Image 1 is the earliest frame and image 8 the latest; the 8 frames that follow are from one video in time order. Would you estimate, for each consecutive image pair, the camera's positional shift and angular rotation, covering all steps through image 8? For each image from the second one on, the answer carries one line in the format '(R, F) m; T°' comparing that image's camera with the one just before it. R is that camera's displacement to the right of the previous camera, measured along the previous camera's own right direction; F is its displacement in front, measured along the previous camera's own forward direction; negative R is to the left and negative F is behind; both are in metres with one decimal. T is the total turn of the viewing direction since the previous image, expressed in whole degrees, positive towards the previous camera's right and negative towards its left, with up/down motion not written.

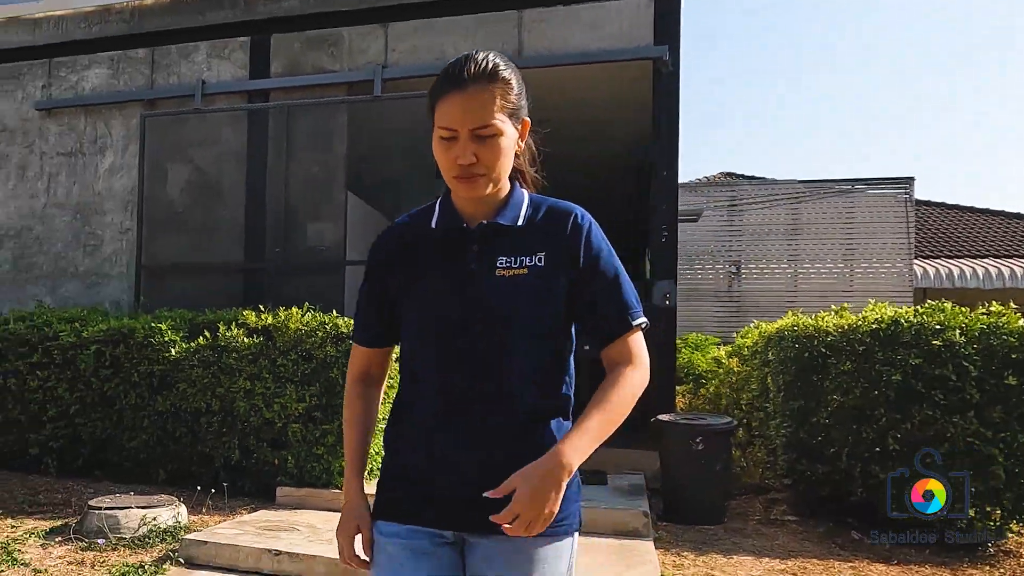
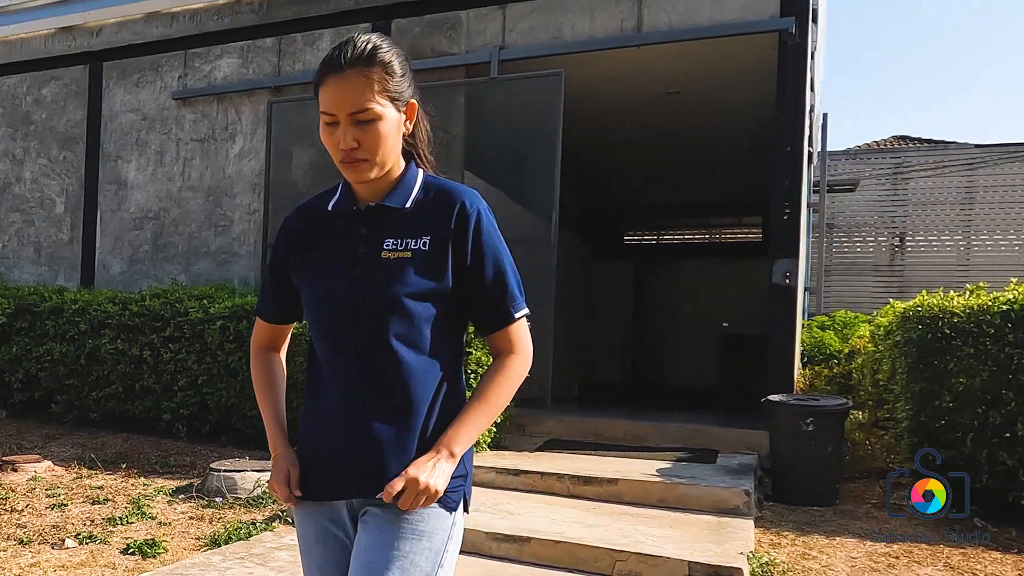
(+0.1, 0.0) m; -8°
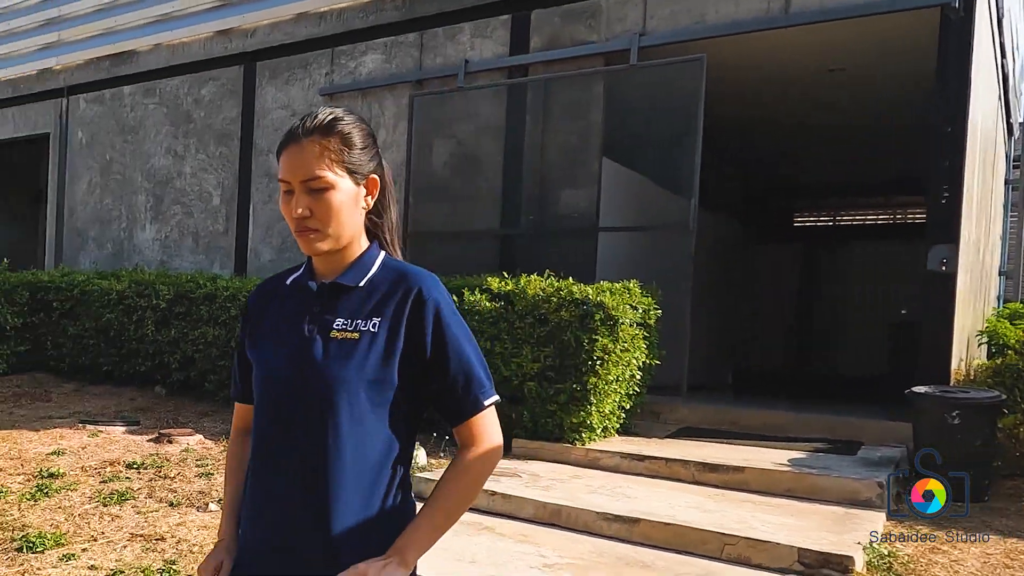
(+0.2, 0.0) m; -9°
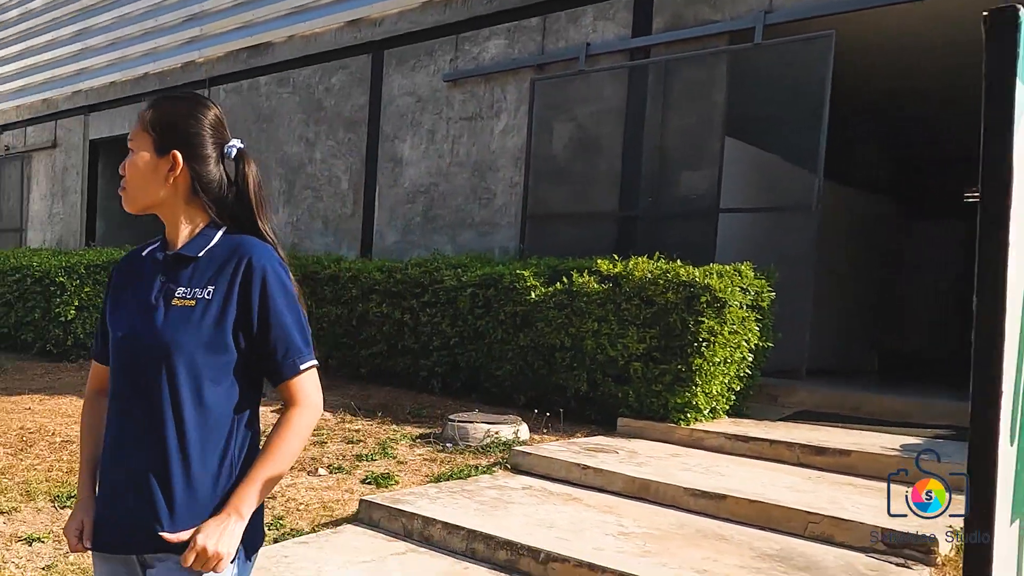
(+0.2, 0.0) m; -8°
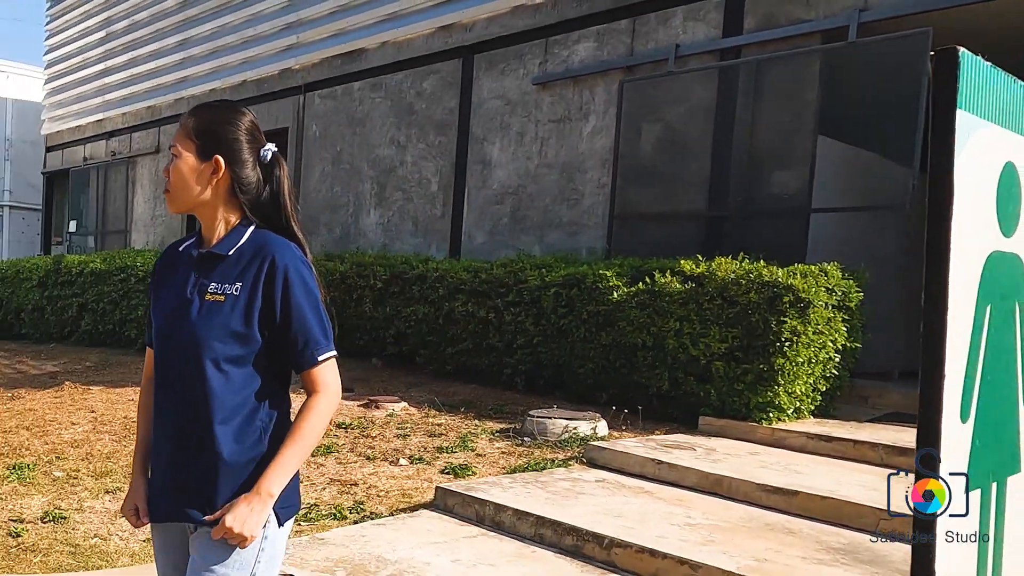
(+0.1, -0.1) m; -6°
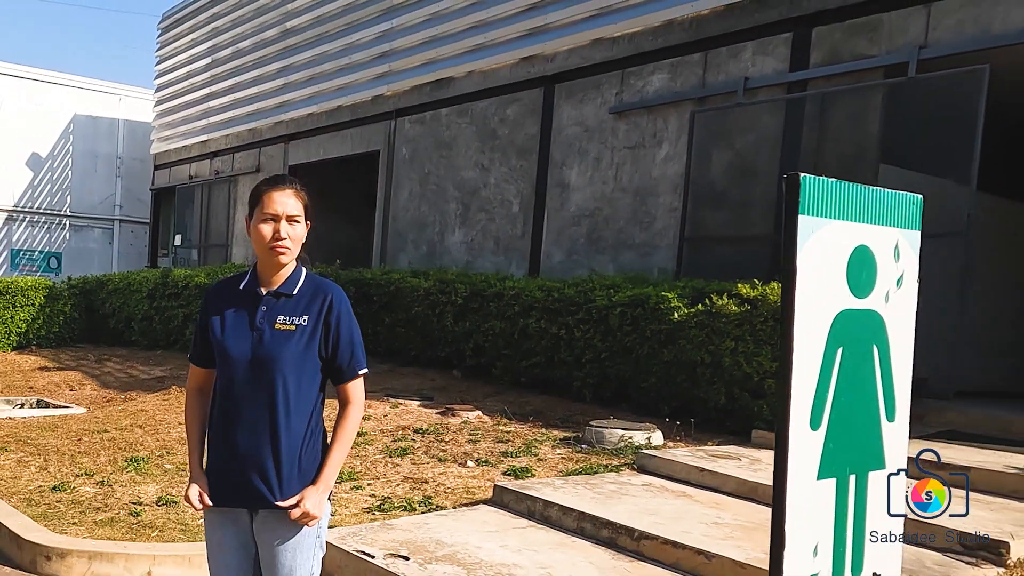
(+0.2, -0.5) m; -6°
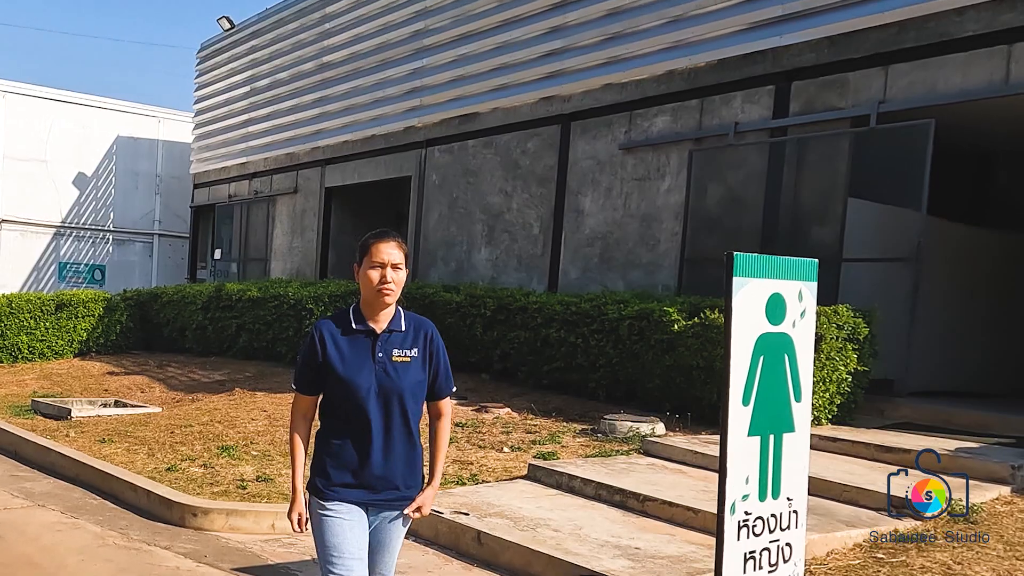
(-0.1, -1.3) m; -1°
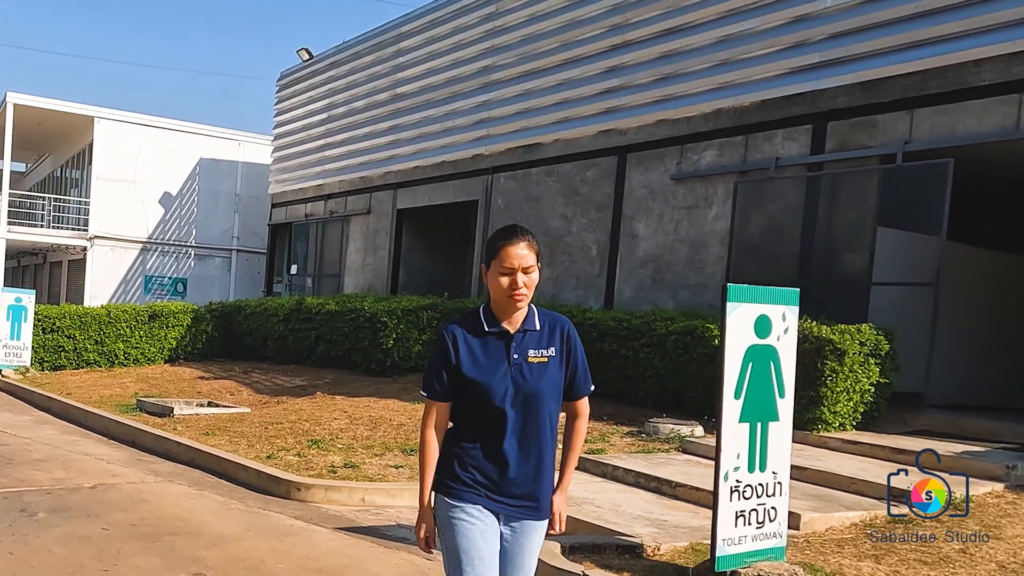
(0.0, -1.0) m; -4°
